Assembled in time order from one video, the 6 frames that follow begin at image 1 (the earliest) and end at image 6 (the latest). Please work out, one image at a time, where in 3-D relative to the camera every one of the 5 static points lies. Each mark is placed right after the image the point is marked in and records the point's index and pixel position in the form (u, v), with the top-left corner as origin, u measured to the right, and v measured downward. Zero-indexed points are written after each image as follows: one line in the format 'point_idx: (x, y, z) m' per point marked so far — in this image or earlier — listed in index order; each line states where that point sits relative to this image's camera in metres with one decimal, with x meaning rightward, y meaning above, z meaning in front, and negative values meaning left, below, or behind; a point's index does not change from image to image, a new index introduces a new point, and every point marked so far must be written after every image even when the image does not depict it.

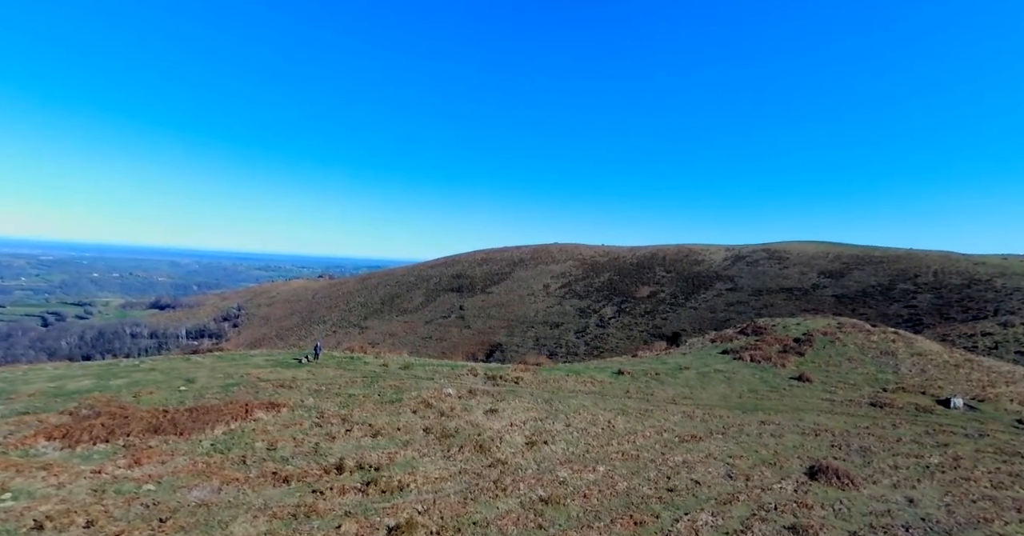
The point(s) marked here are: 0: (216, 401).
0: (-10.5, -4.7, +17.8) m
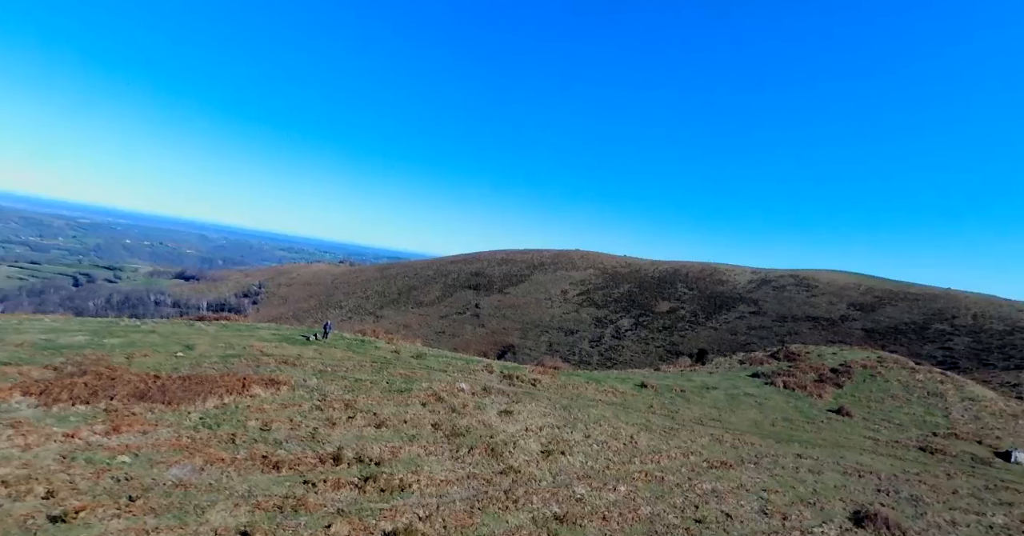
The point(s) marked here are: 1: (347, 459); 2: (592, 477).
0: (-9.8, -3.4, +16.5) m
1: (-4.5, -5.1, +13.7) m
2: (+2.6, -6.9, +16.7) m
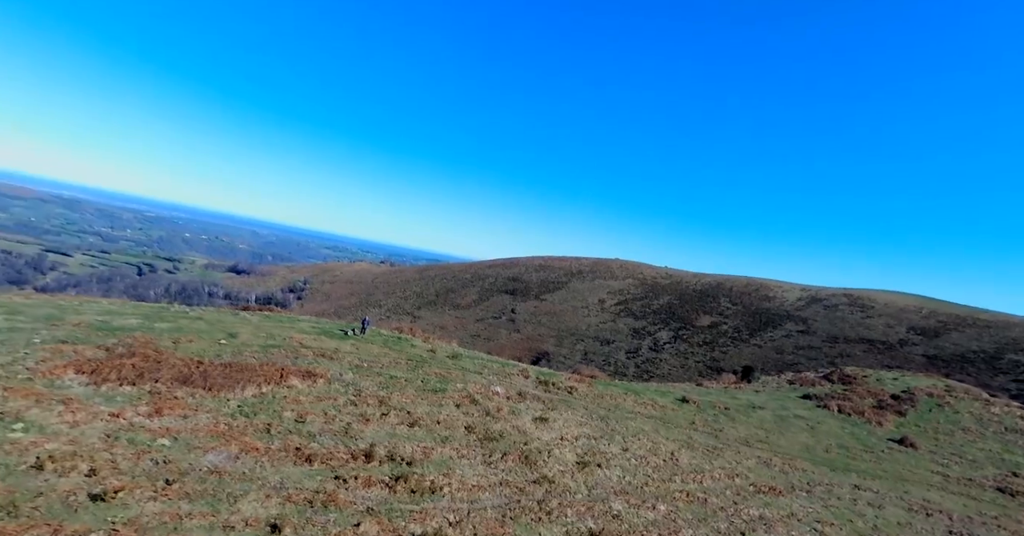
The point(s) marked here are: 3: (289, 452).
0: (-8.5, -3.0, +16.7) m
1: (-3.5, -5.0, +13.5) m
2: (+3.7, -7.1, +15.9) m
3: (-5.5, -4.5, +12.4) m
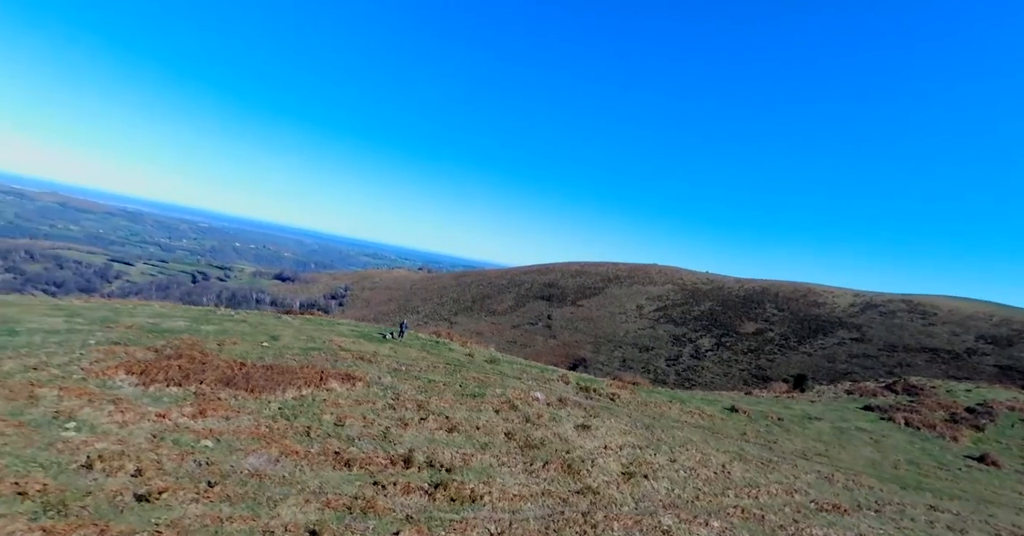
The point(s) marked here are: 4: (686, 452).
0: (-7.2, -3.1, +16.8) m
1: (-2.4, -5.0, +13.1) m
2: (+5.0, -7.1, +15.1) m
3: (-4.4, -4.5, +12.3) m
4: (+6.6, -6.9, +19.2) m
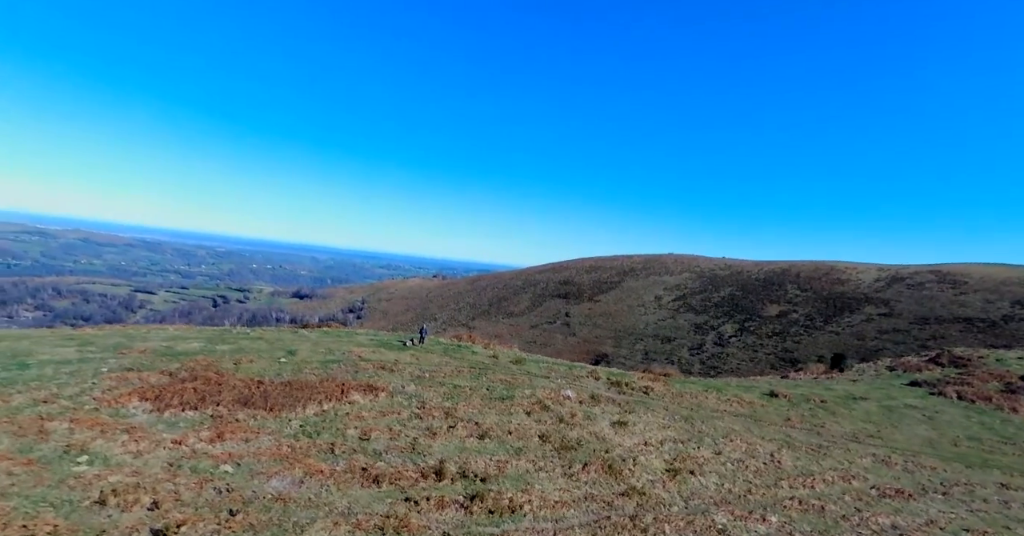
0: (-6.3, -3.5, +16.1) m
1: (-1.5, -5.0, +12.3) m
2: (+6.1, -6.5, +14.0) m
3: (-3.5, -4.6, +11.5) m
4: (+7.8, -6.2, +18.1) m
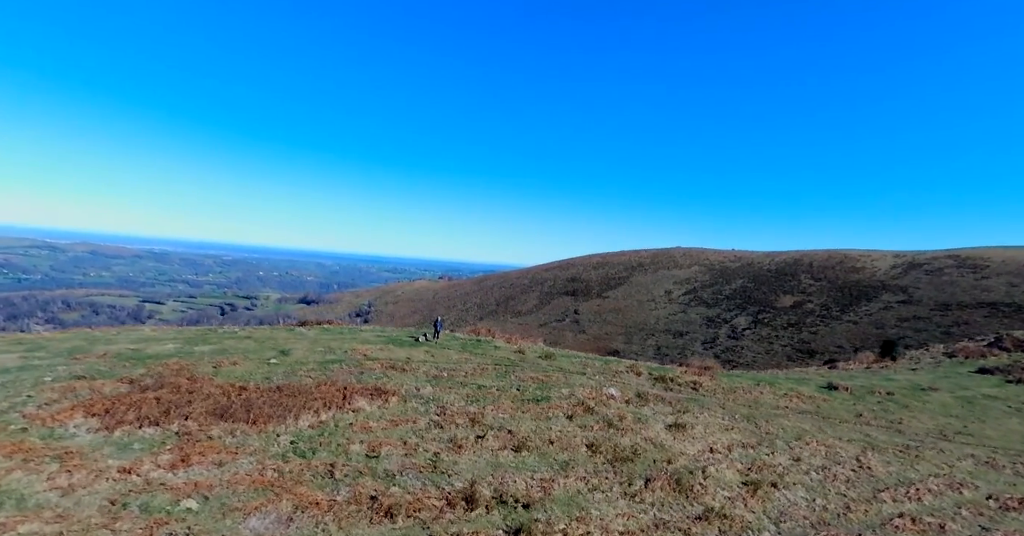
0: (-5.3, -3.0, +13.4) m
1: (-0.5, -4.4, +9.6) m
2: (+7.1, -5.6, +11.2) m
3: (-2.6, -4.1, +8.8) m
4: (+8.8, -5.3, +15.3) m
